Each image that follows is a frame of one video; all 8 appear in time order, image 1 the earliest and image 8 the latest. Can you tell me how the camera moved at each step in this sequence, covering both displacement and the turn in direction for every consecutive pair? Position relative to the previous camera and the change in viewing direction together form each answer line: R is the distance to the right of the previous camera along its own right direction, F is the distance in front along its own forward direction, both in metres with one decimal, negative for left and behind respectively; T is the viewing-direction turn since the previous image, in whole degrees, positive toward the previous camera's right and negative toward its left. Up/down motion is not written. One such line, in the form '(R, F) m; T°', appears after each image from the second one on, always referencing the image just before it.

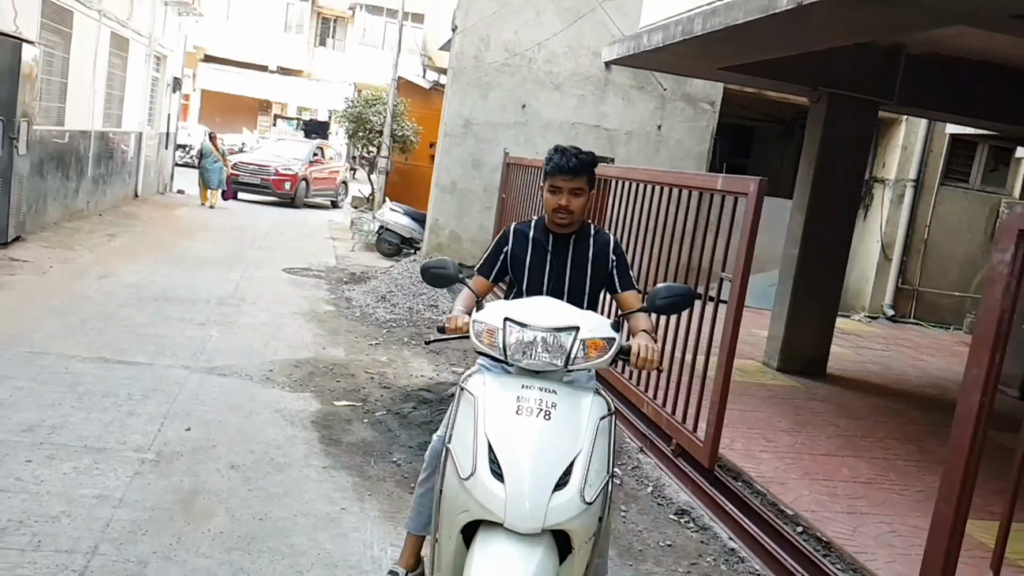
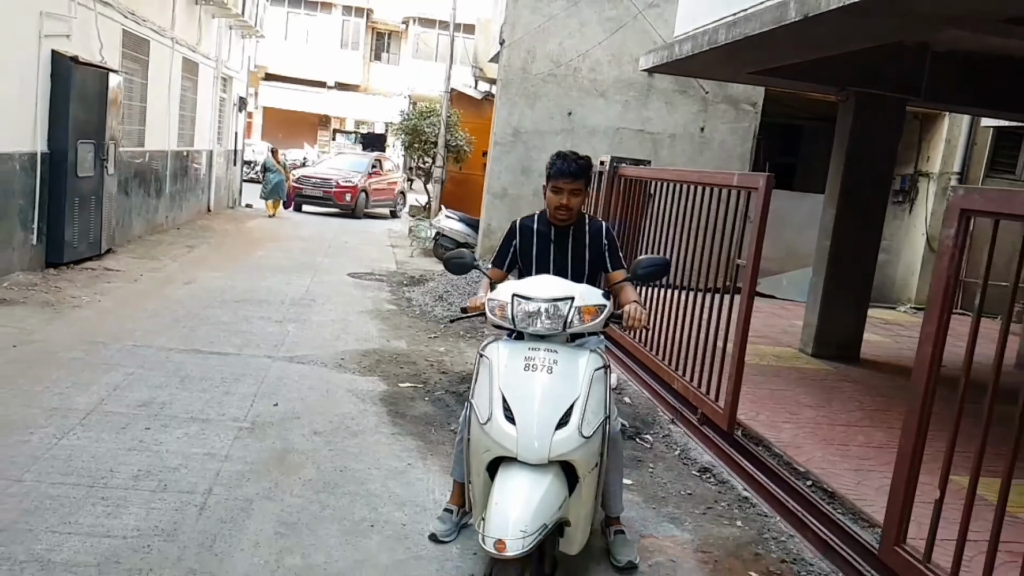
(+0.1, -0.6) m; -4°
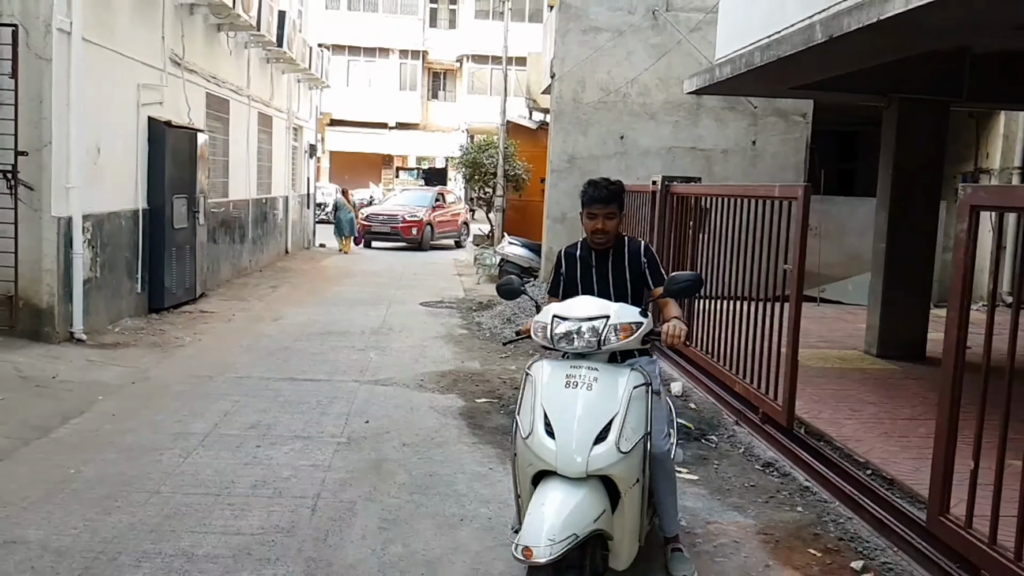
(0.0, -0.4) m; -5°
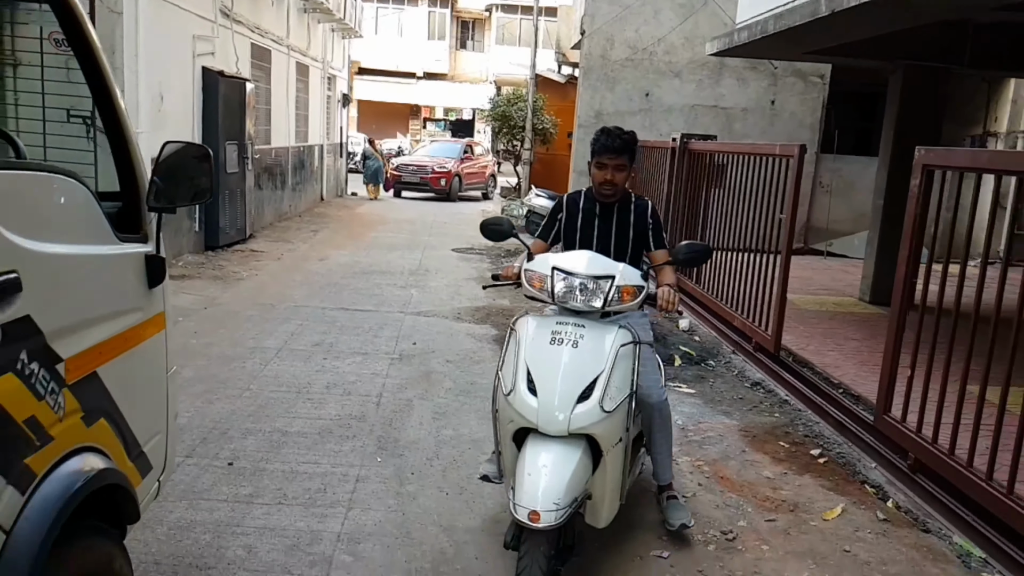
(-0.1, -0.8) m; -1°
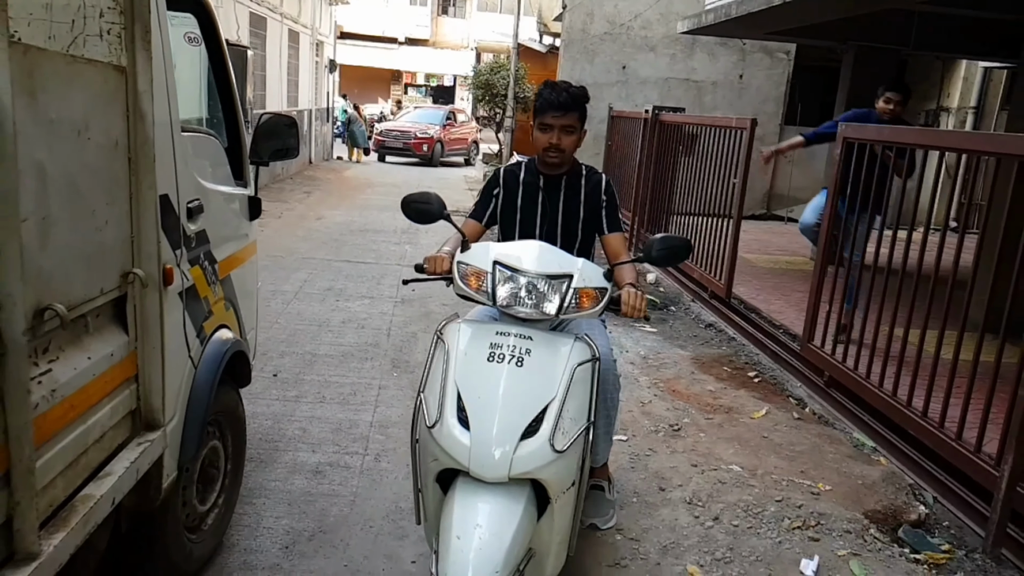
(-0.1, -0.9) m; +2°
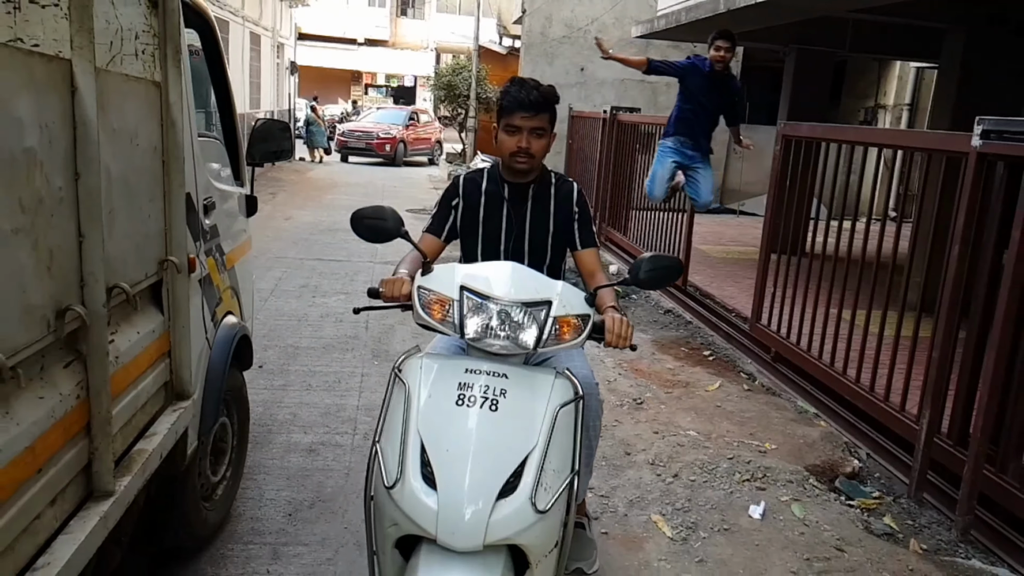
(-0.1, -0.3) m; +3°
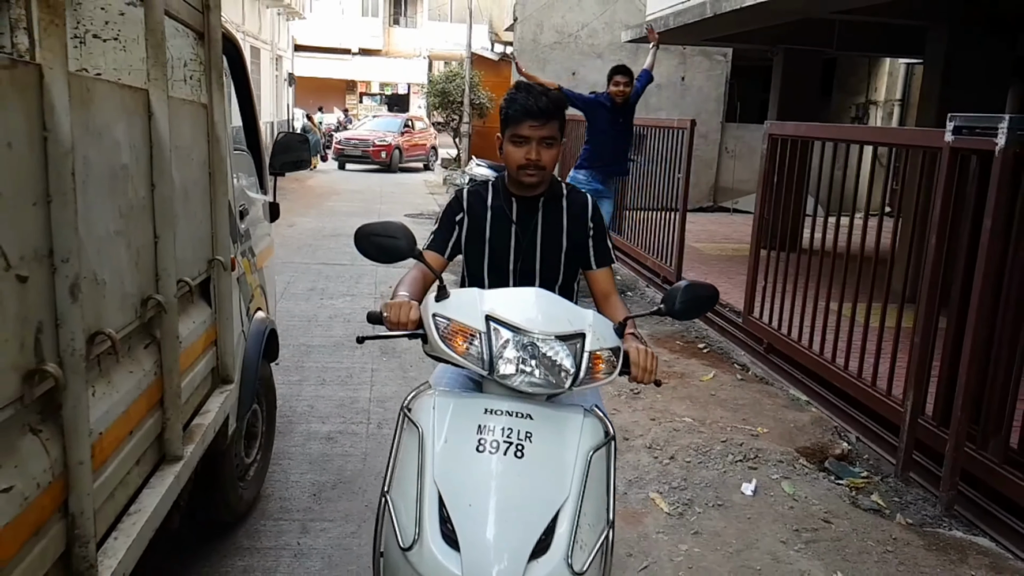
(0.0, -0.3) m; 0°
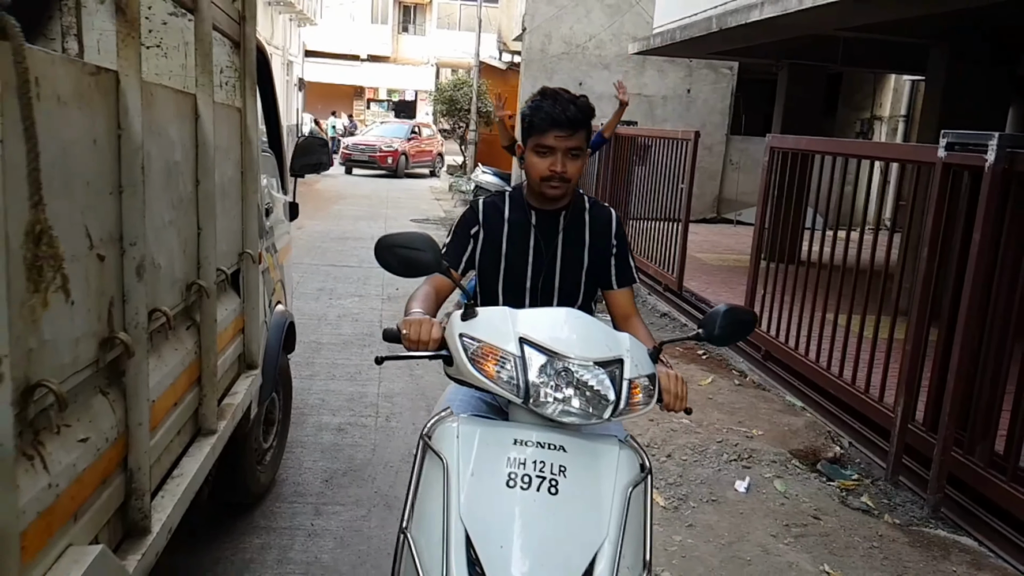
(0.0, -0.2) m; 0°
